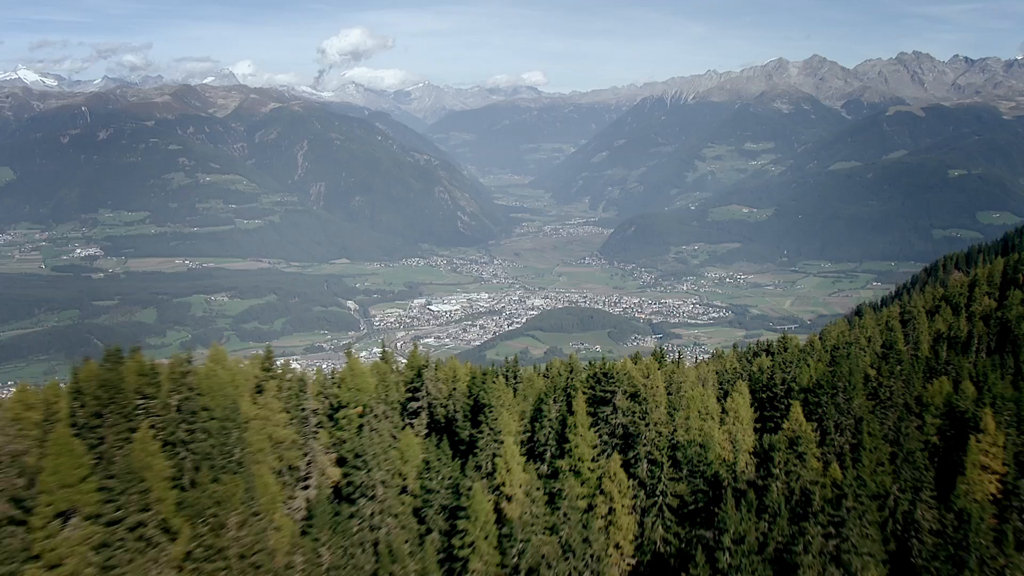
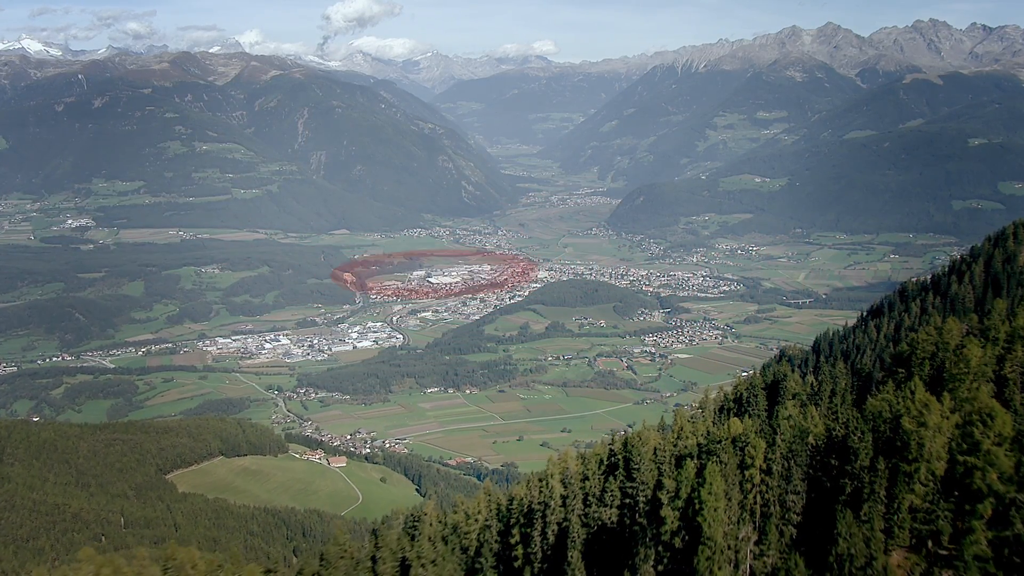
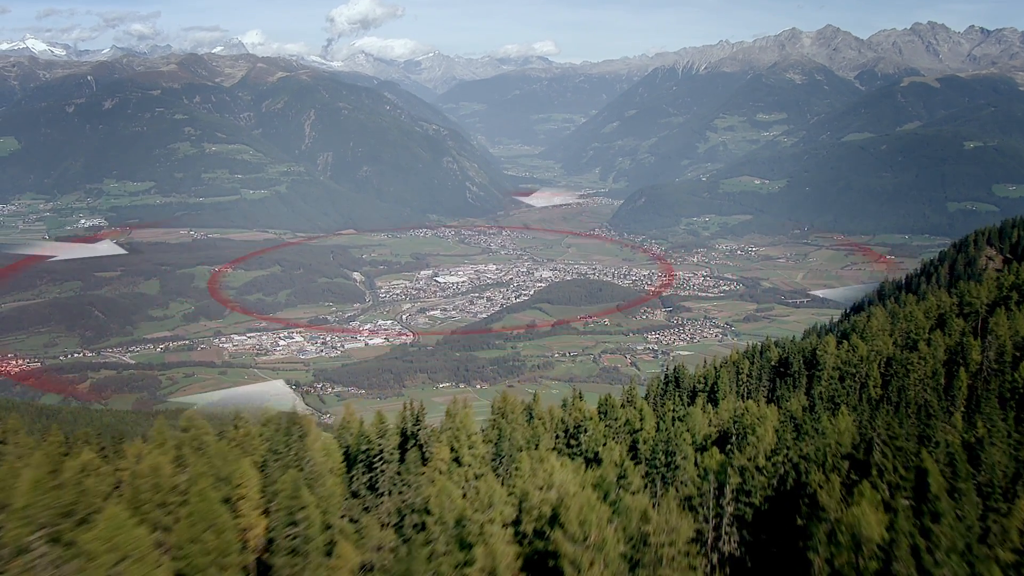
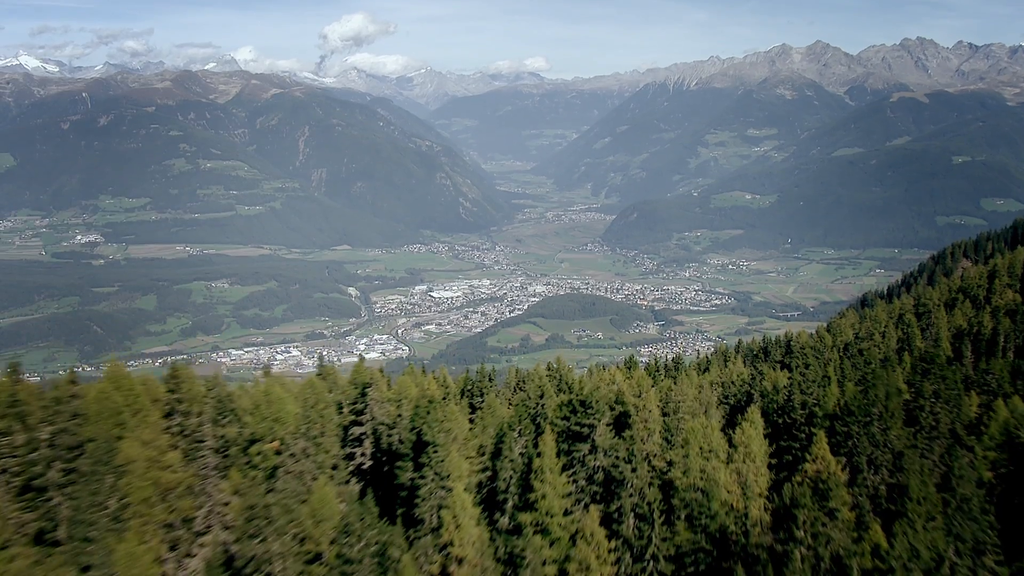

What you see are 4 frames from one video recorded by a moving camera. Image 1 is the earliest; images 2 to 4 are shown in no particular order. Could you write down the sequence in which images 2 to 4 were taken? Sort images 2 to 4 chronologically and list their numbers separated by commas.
4, 3, 2
